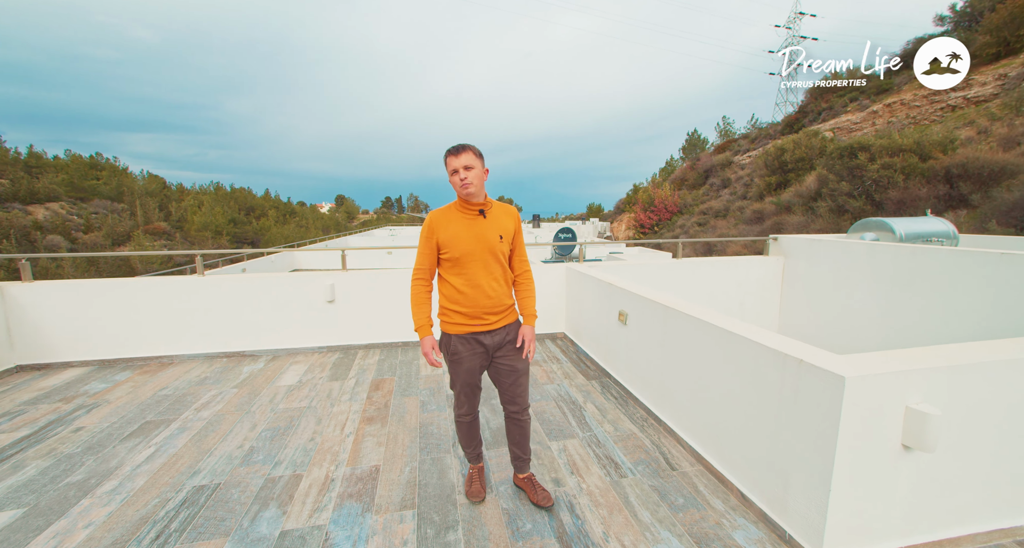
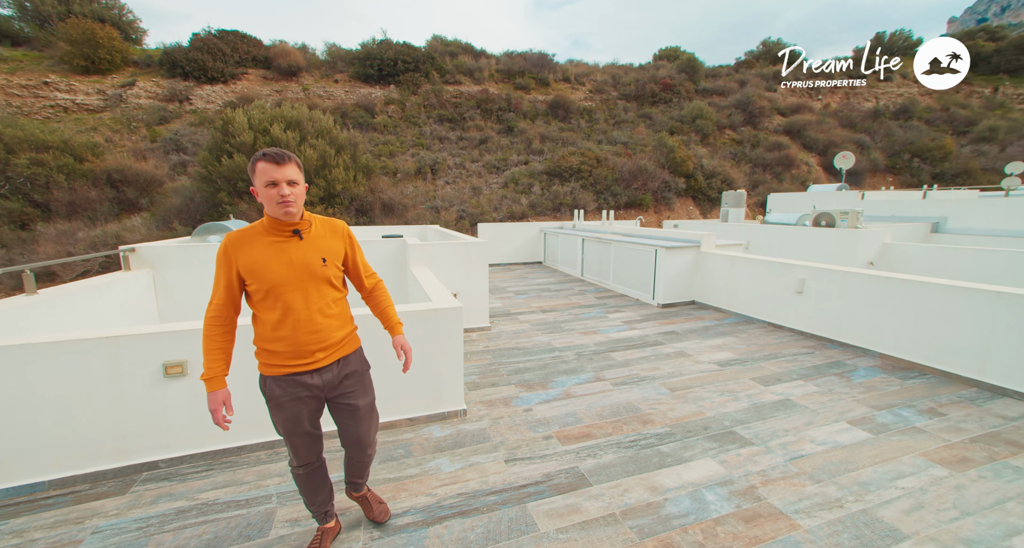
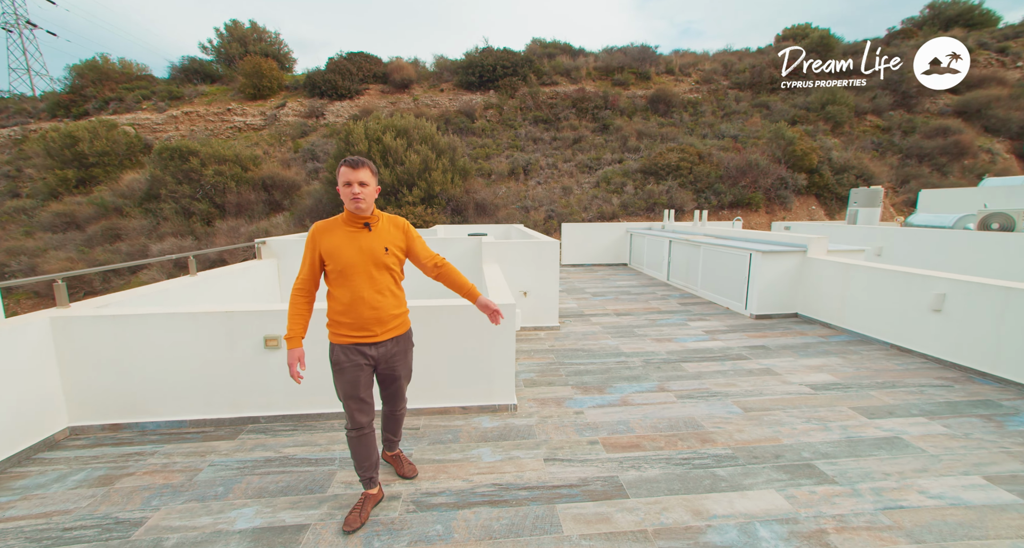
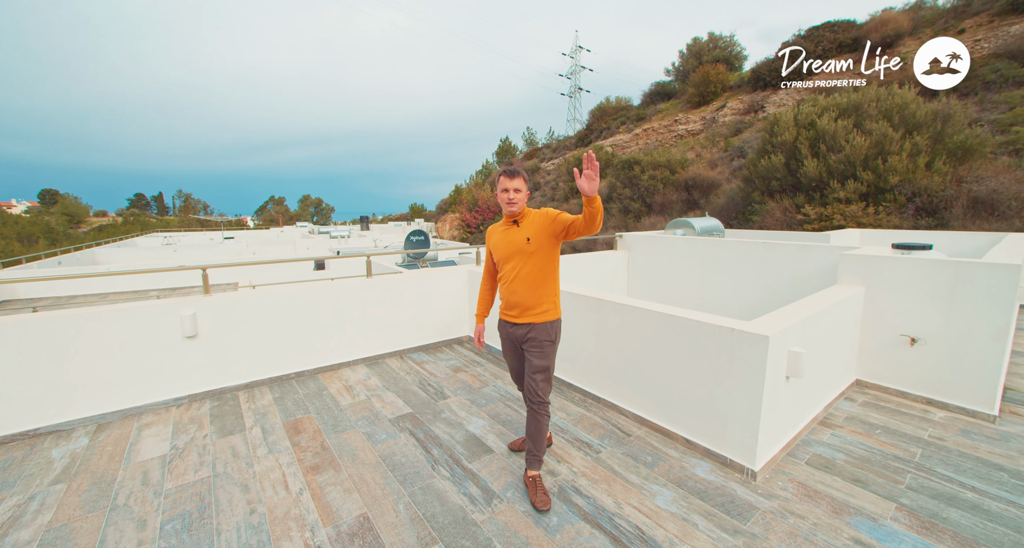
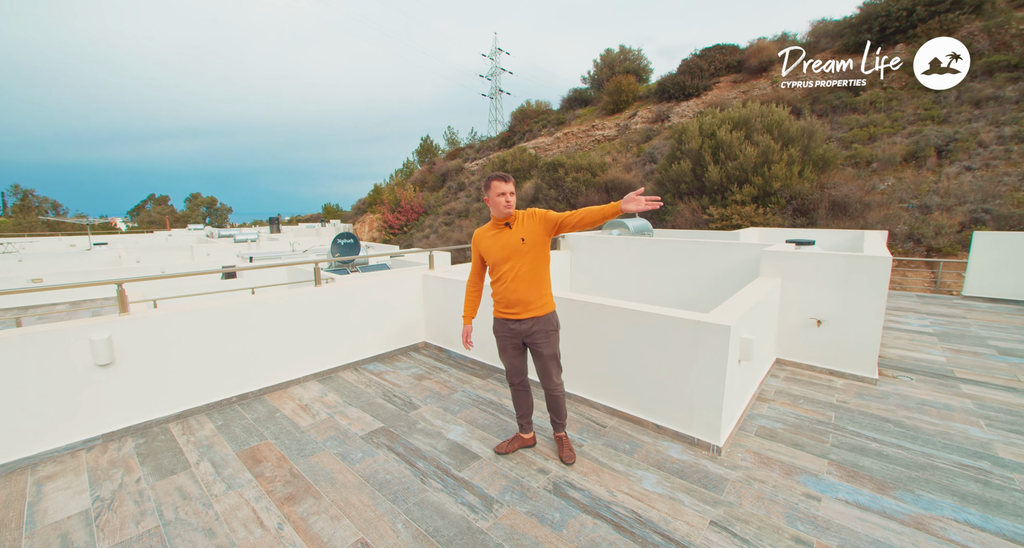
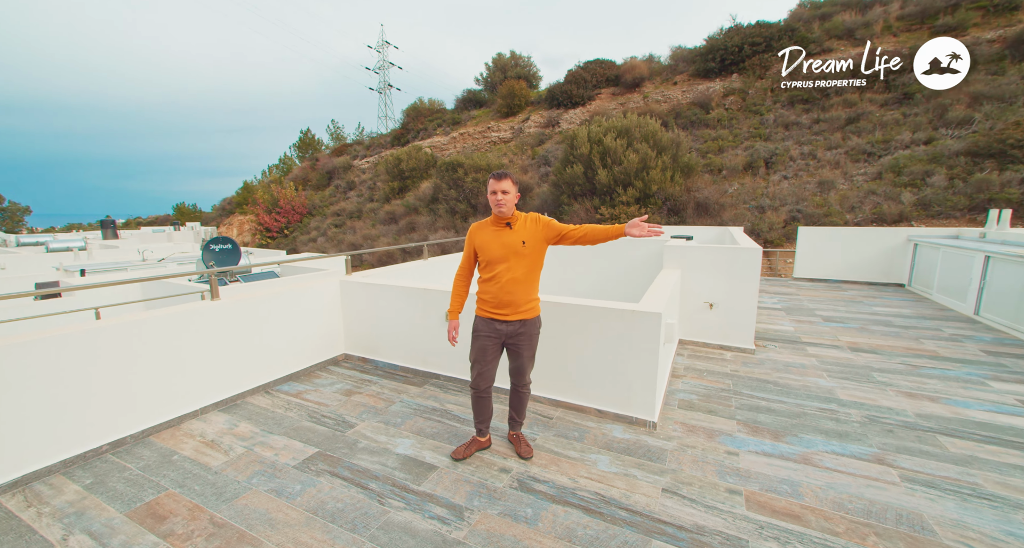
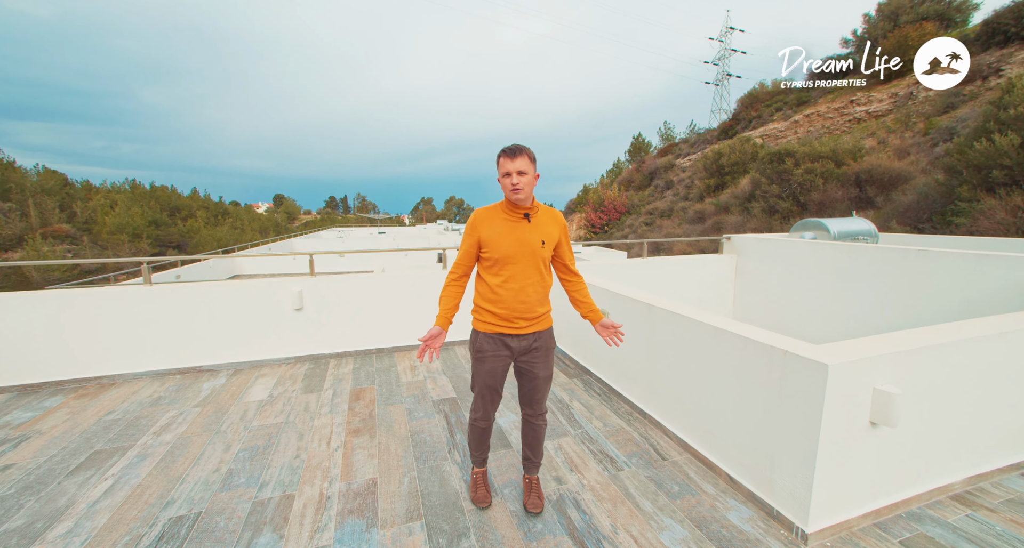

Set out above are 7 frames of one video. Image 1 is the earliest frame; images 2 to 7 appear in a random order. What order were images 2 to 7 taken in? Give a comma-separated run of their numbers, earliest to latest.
7, 4, 5, 6, 3, 2
